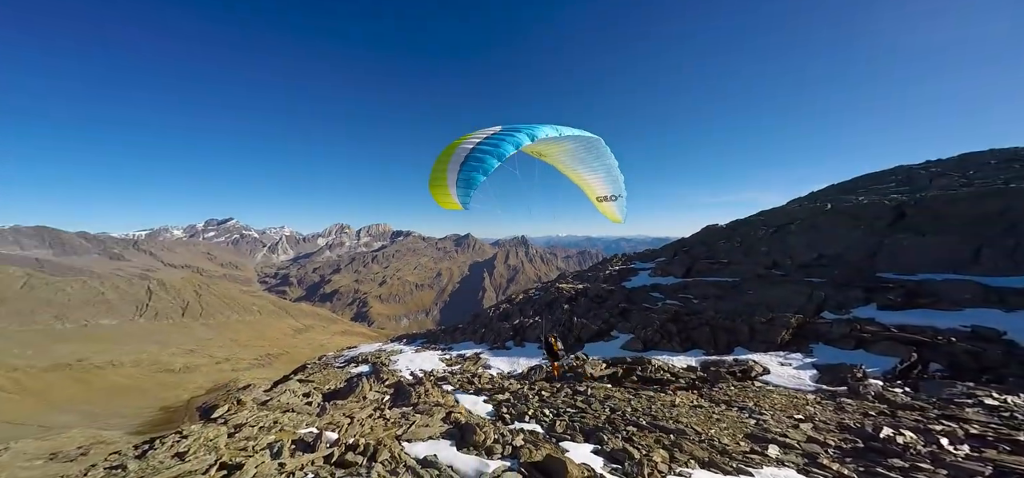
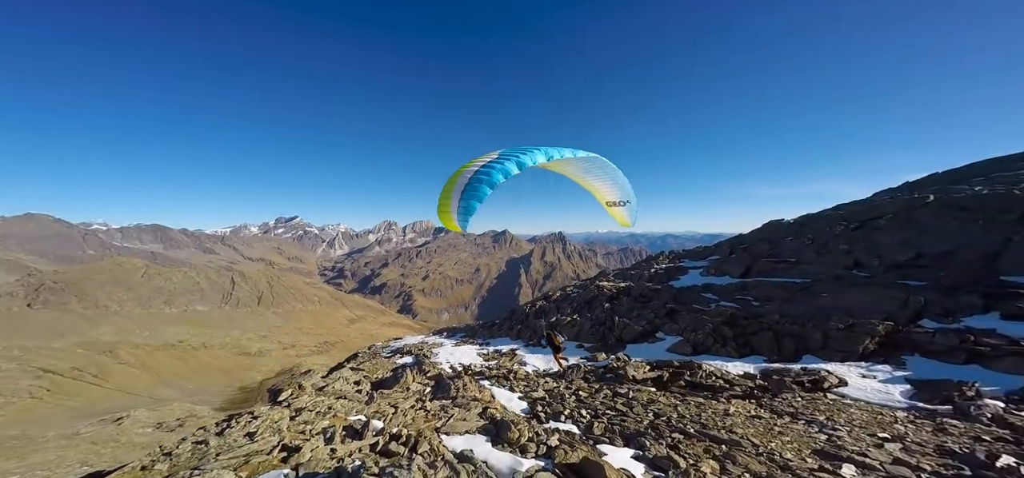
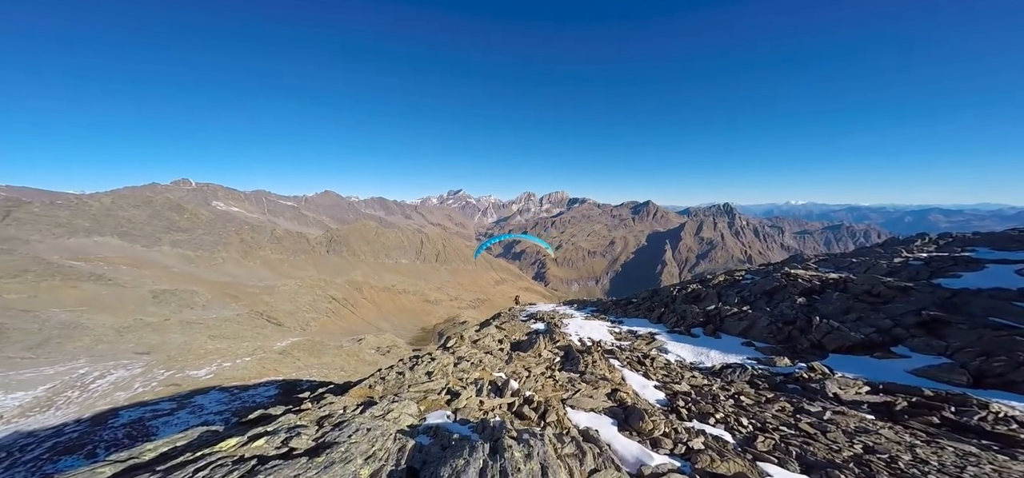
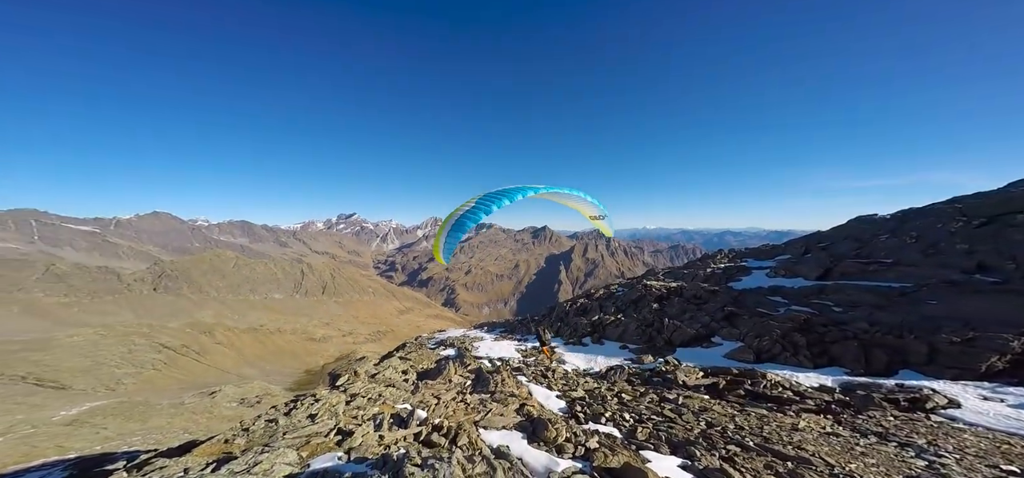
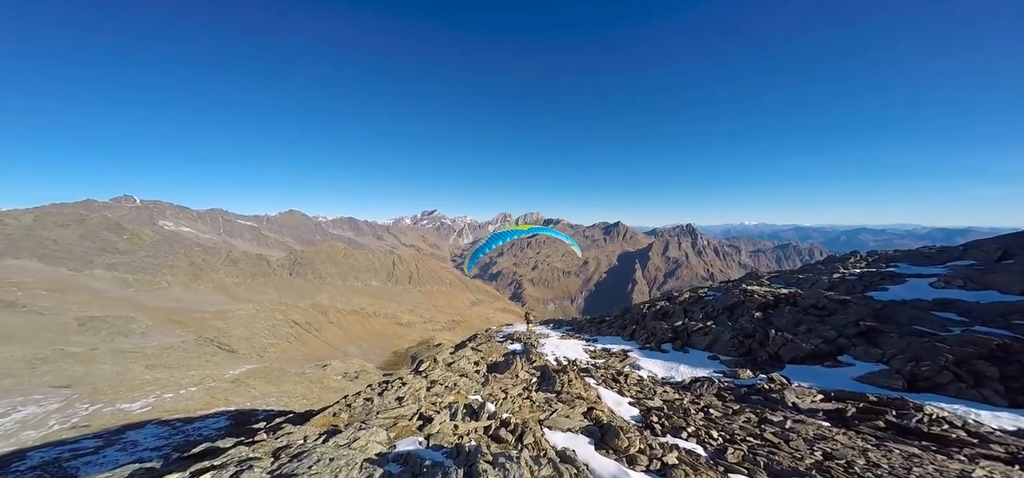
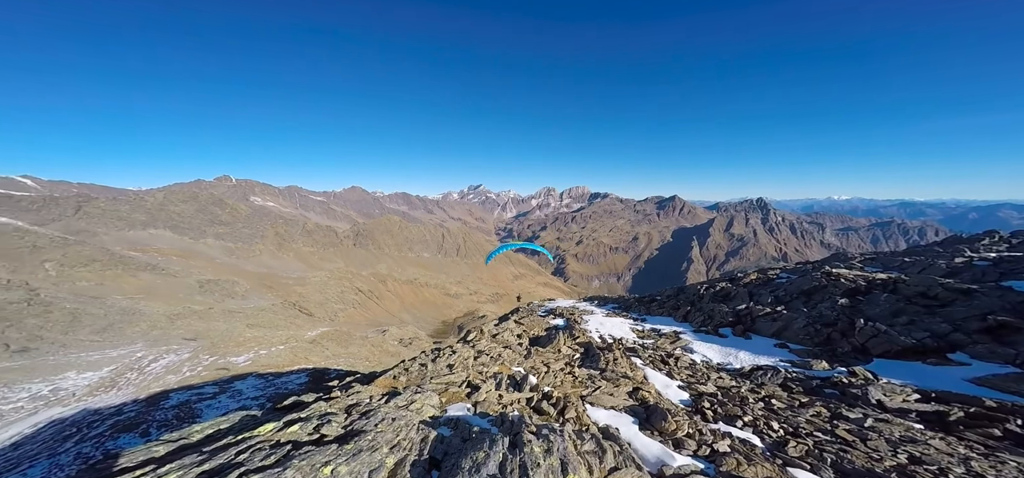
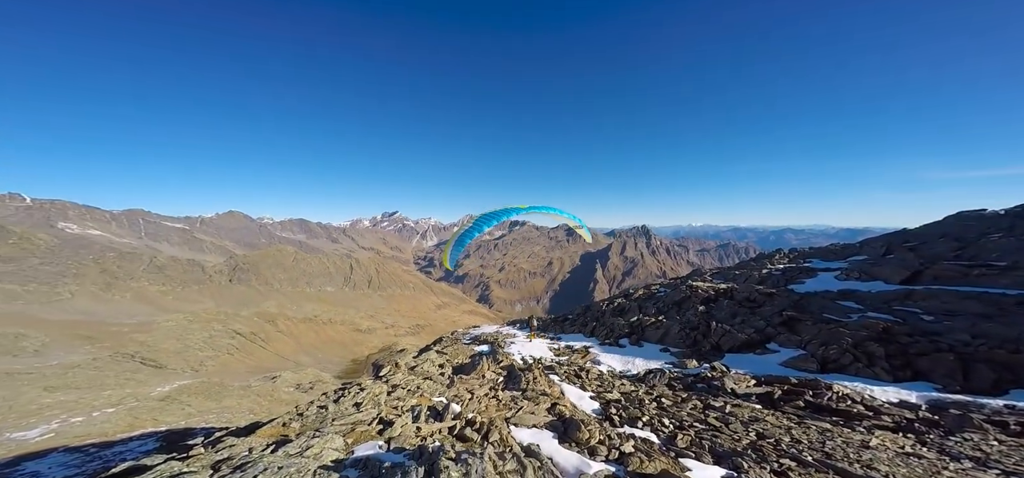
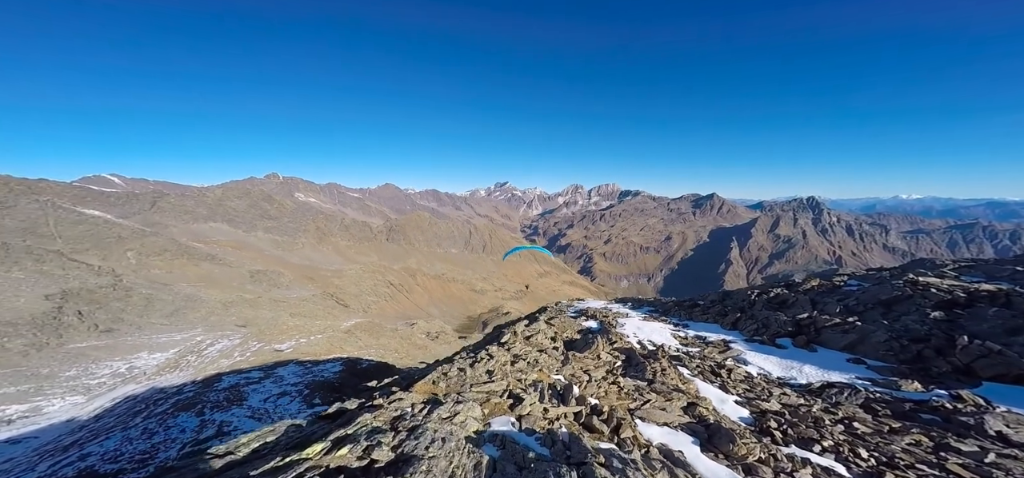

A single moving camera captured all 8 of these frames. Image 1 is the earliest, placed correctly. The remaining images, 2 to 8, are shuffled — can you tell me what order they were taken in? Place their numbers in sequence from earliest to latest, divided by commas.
2, 4, 7, 5, 3, 6, 8
